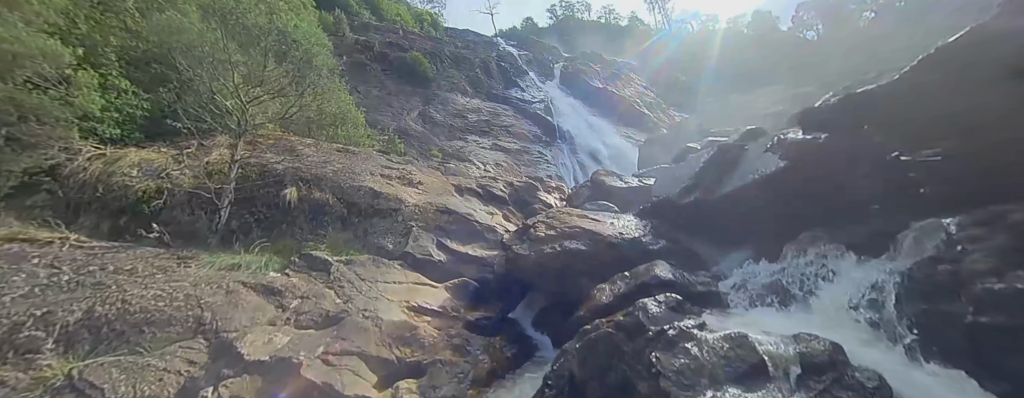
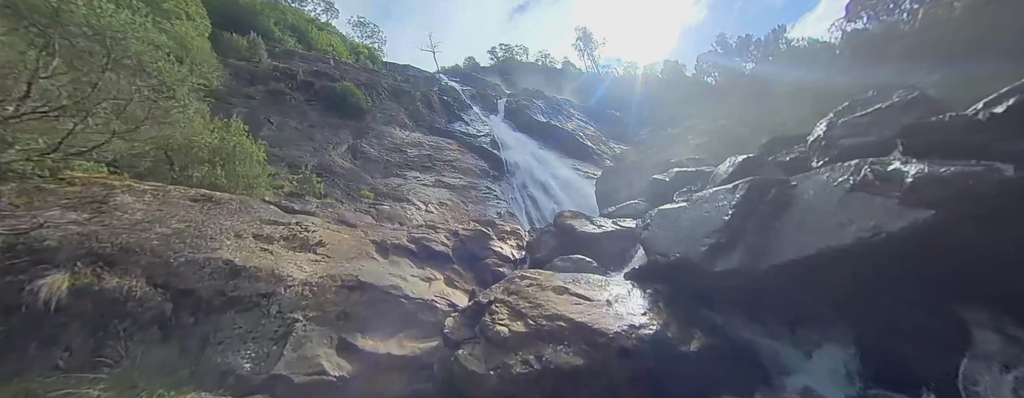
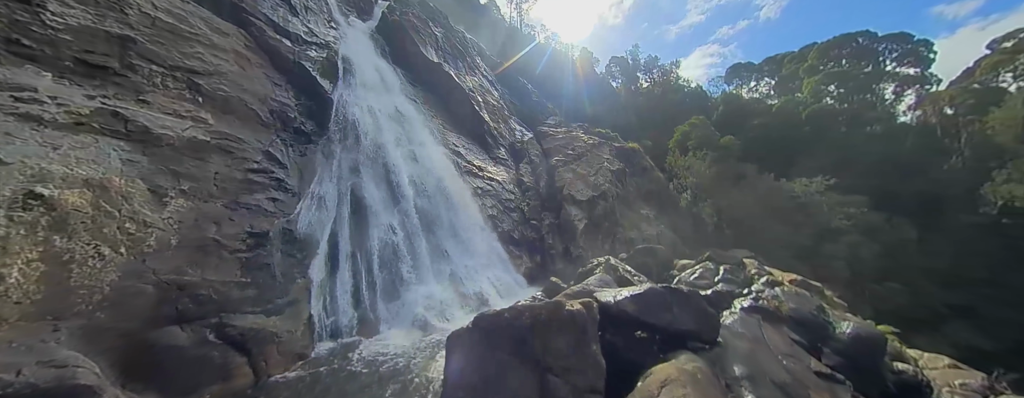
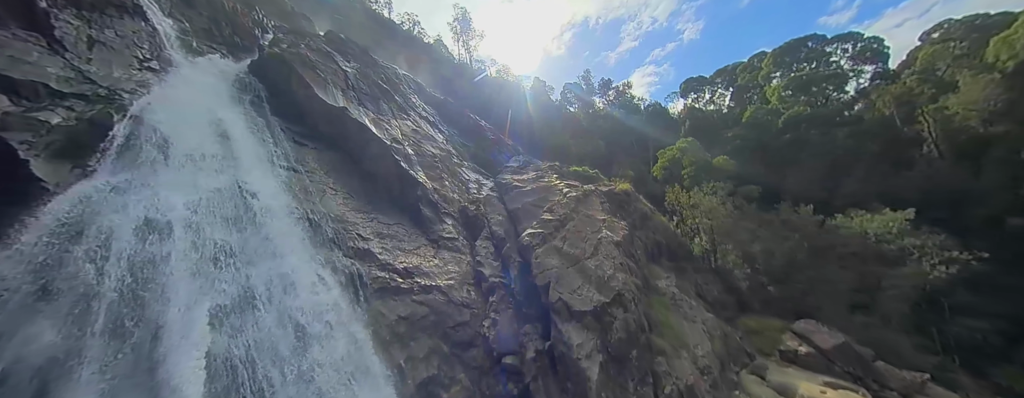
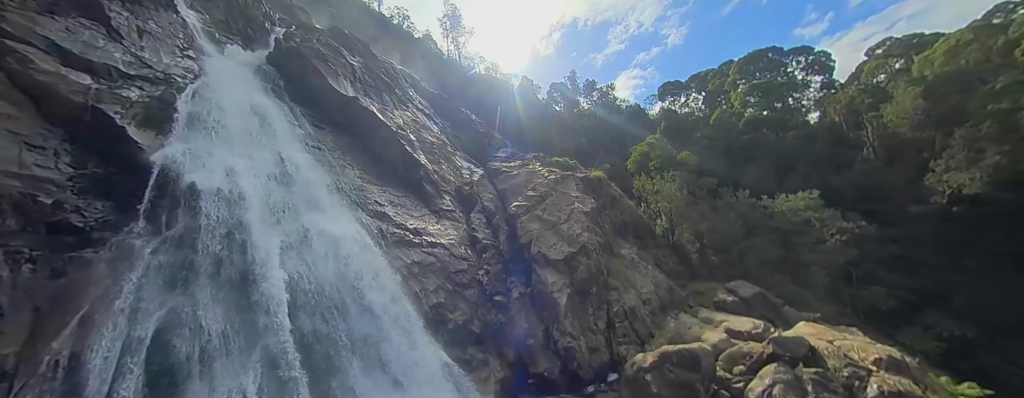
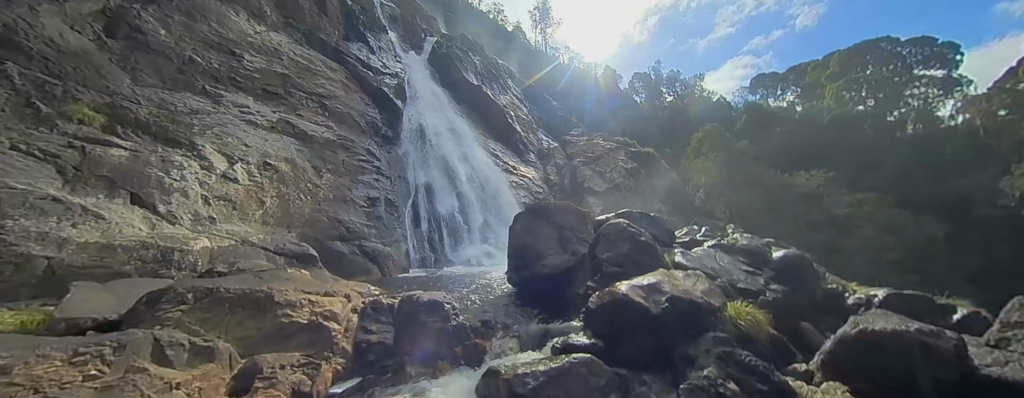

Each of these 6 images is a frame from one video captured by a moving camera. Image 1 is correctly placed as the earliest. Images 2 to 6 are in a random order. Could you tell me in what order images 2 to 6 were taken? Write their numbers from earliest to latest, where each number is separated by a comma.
2, 6, 3, 5, 4
